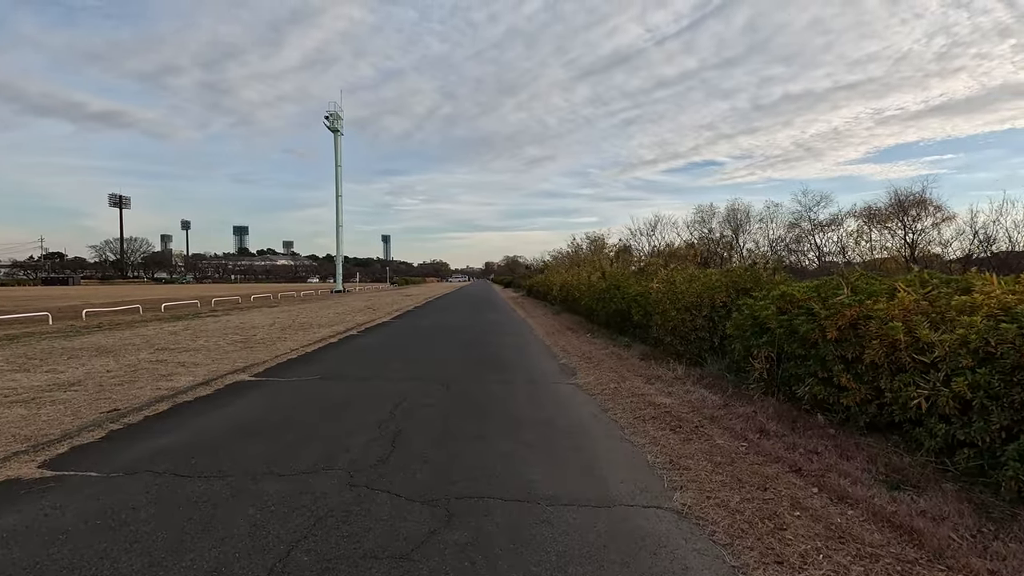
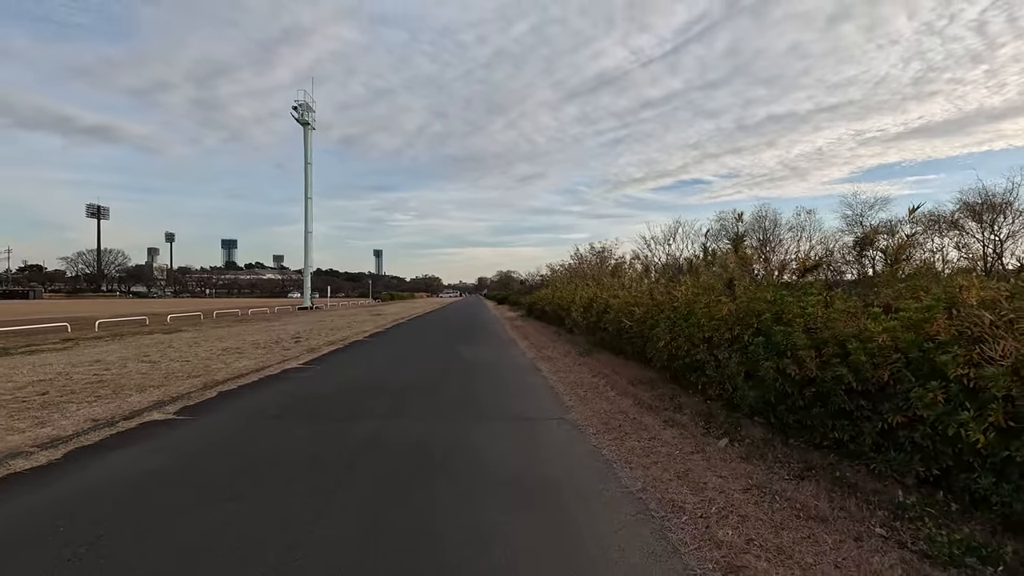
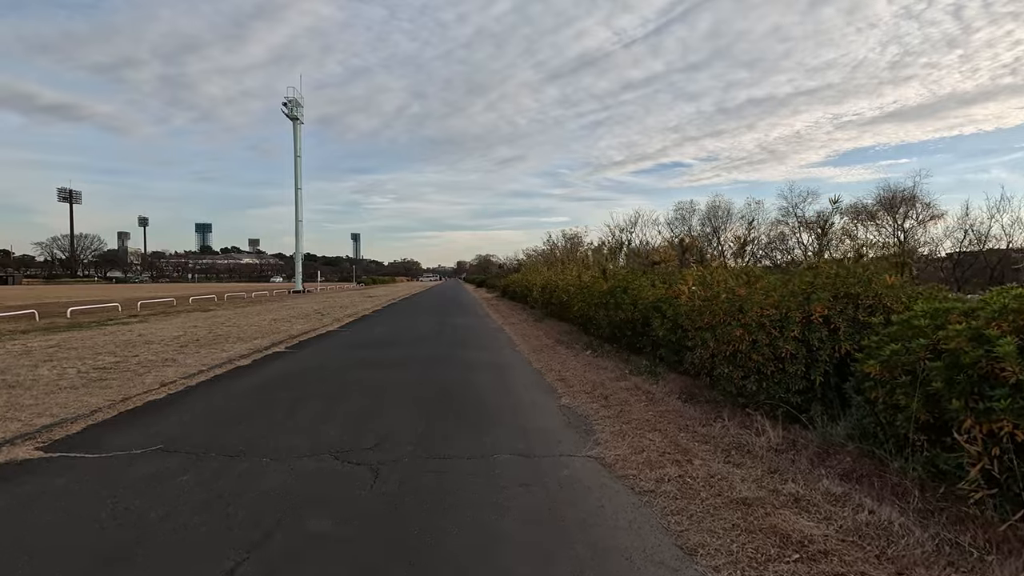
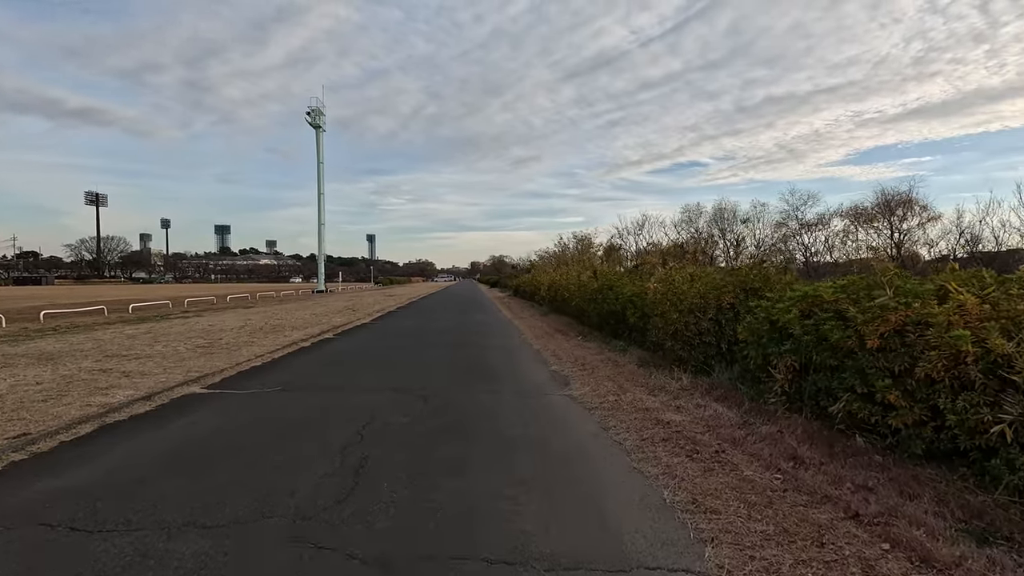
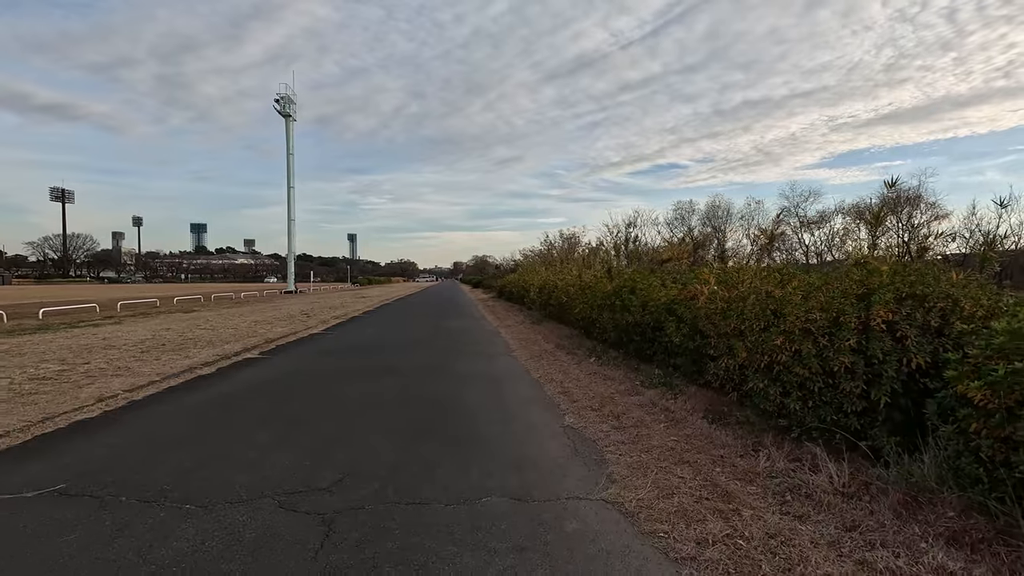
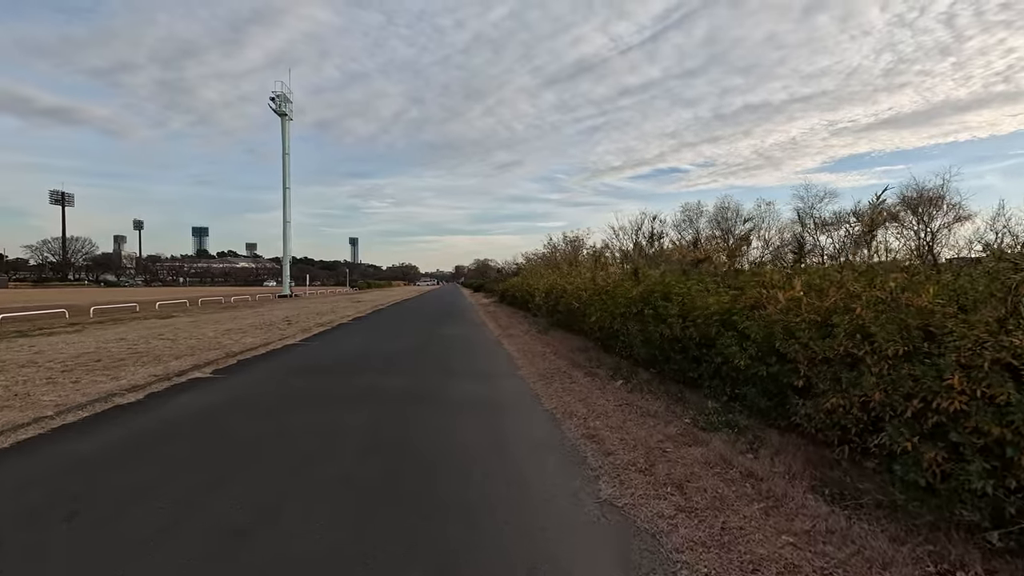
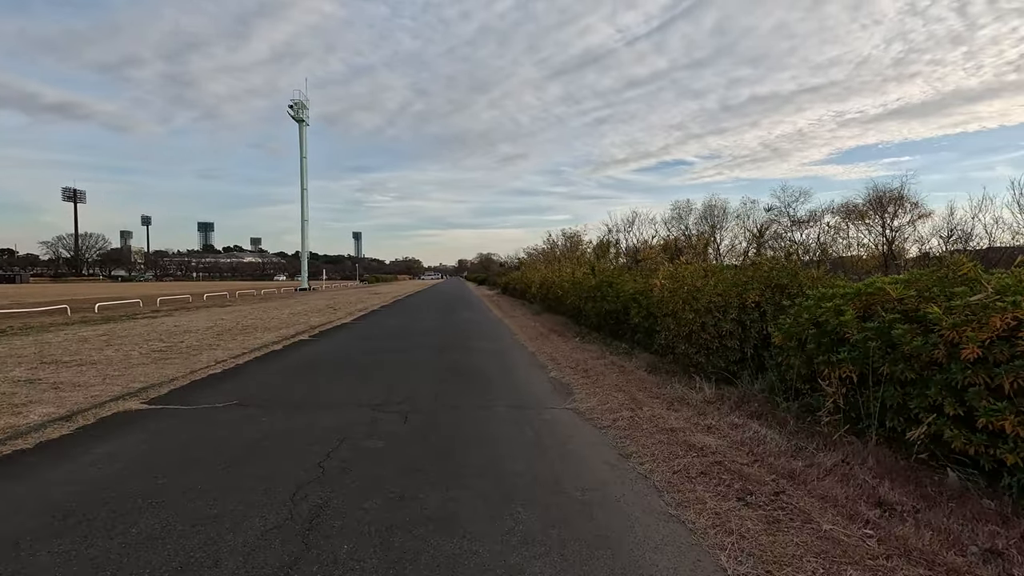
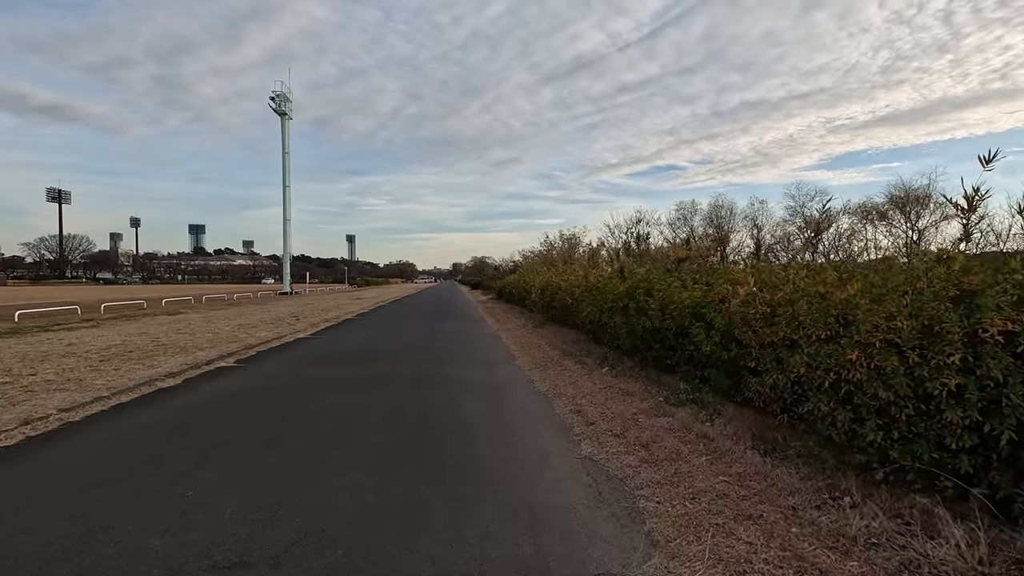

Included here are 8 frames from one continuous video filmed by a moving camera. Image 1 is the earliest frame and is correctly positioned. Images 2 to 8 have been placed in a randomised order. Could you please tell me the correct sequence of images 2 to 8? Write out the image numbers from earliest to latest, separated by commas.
4, 7, 3, 5, 8, 6, 2
